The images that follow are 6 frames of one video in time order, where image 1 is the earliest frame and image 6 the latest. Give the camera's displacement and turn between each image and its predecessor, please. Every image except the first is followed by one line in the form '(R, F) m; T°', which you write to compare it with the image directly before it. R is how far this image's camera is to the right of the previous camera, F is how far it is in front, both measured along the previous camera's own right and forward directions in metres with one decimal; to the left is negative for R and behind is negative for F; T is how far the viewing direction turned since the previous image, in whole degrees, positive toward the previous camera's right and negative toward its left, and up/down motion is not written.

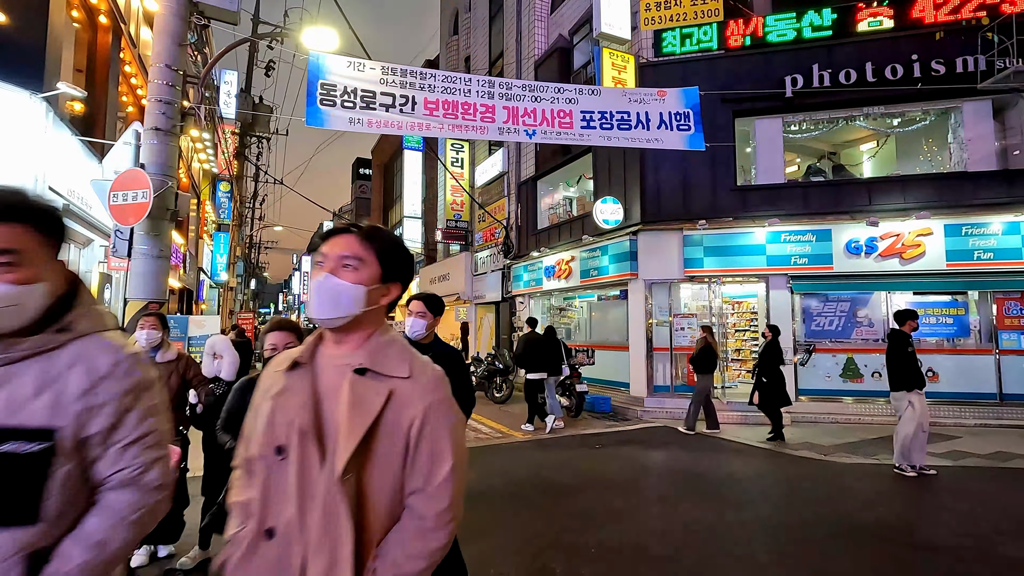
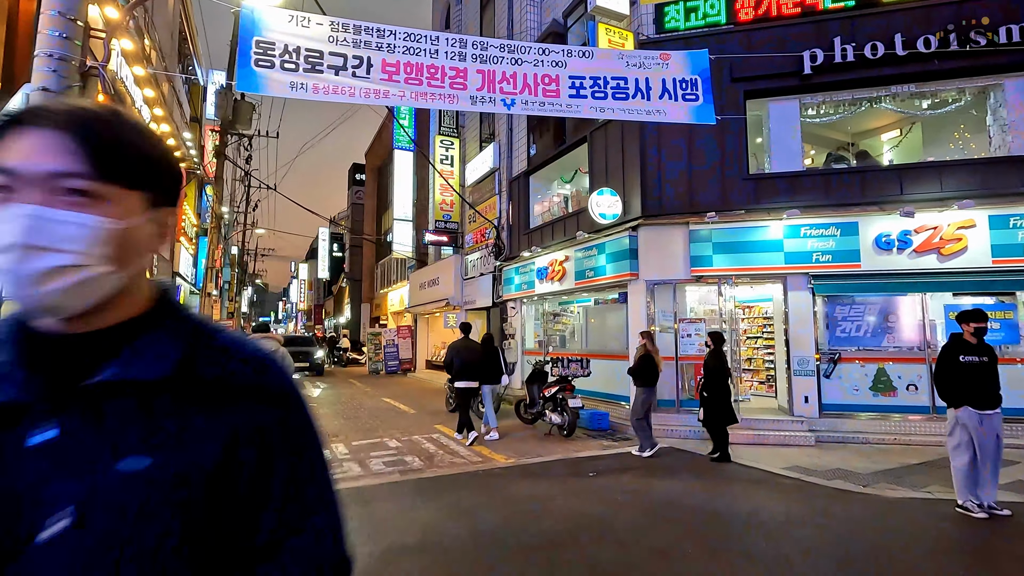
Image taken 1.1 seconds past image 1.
(+0.3, +1.1) m; 0°
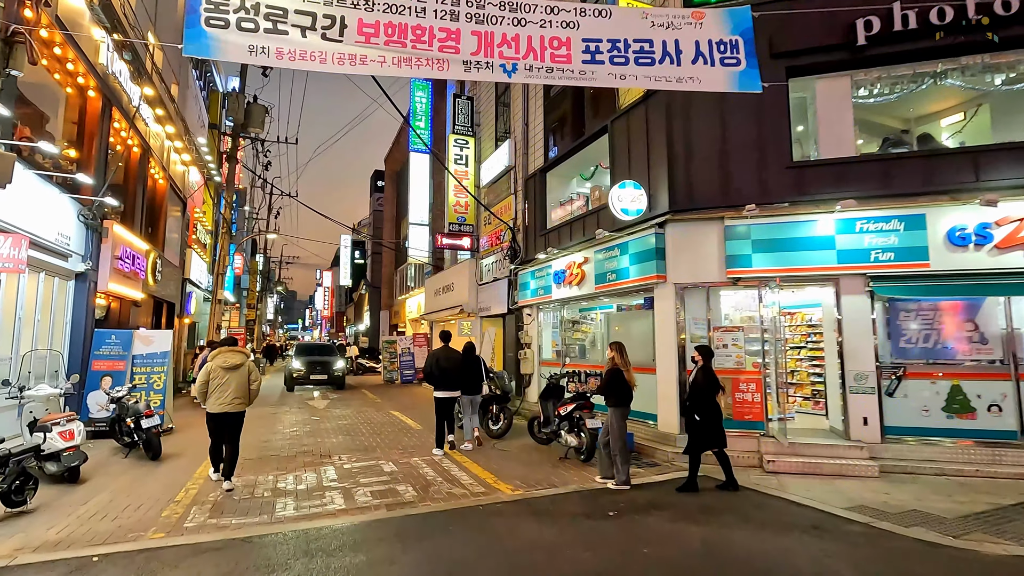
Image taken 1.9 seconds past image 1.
(+0.2, +0.9) m; -3°
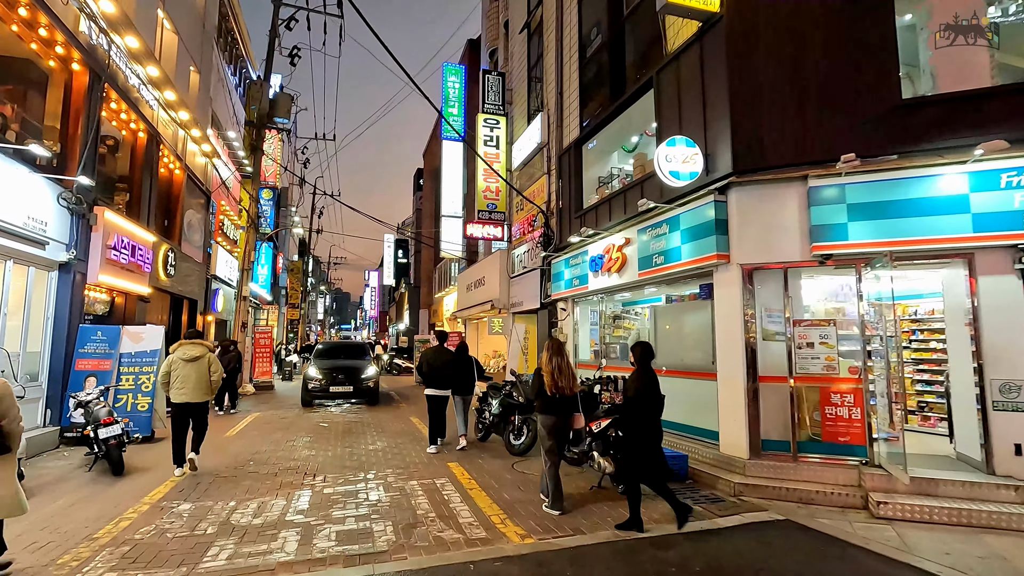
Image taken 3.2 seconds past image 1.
(+0.3, +1.5) m; -5°
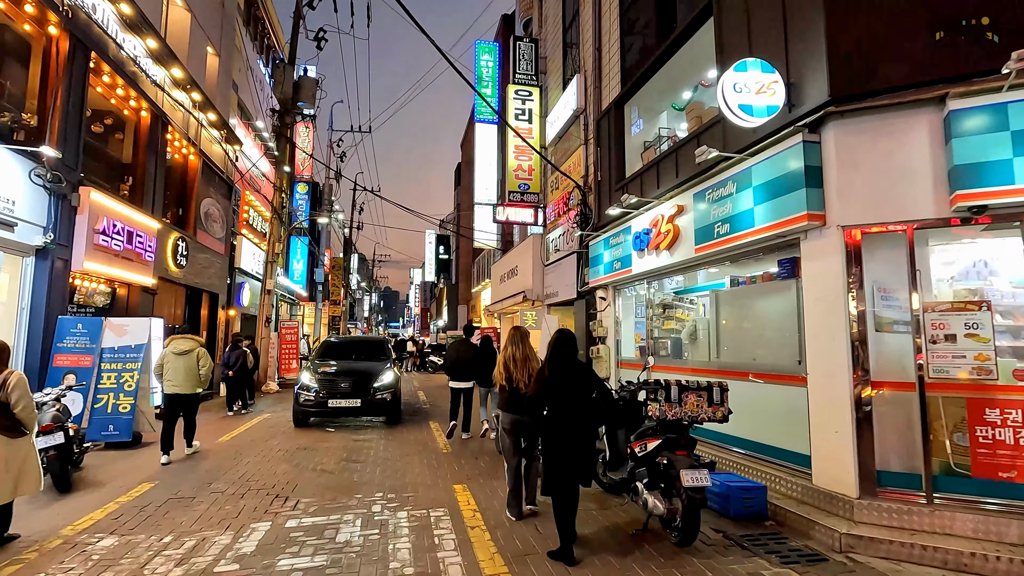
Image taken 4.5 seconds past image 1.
(+0.3, +1.5) m; -5°
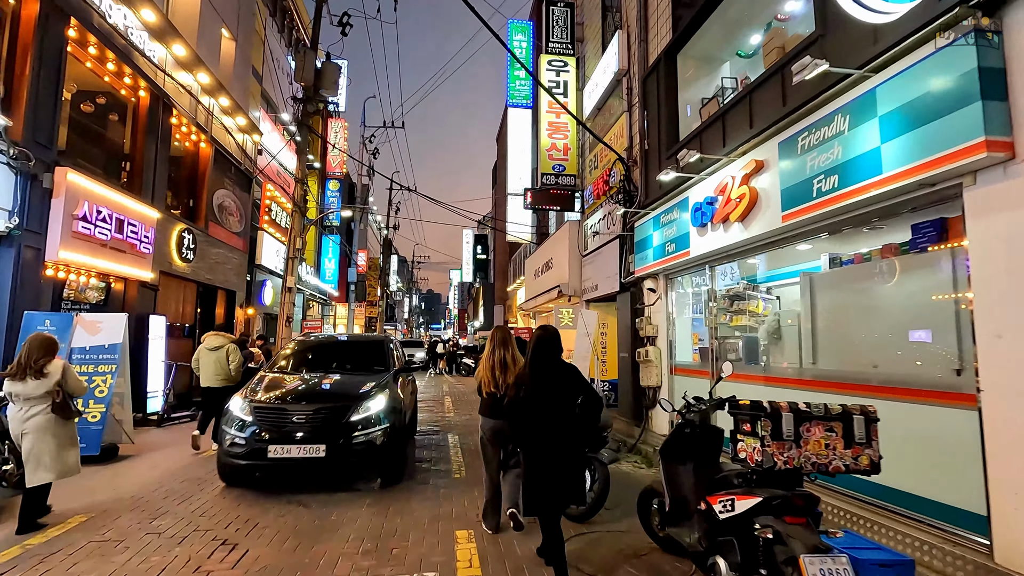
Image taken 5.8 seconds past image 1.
(+0.2, +1.4) m; -4°
